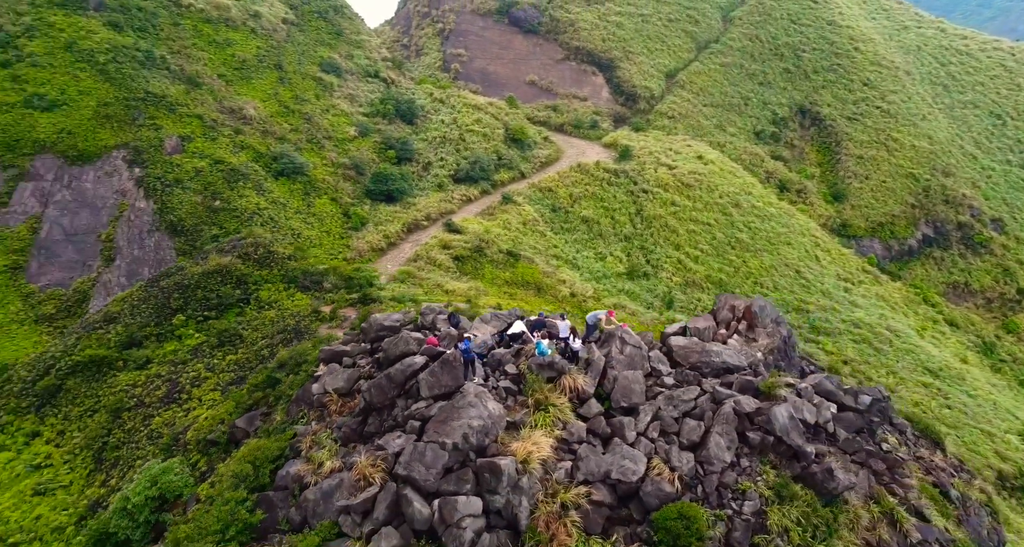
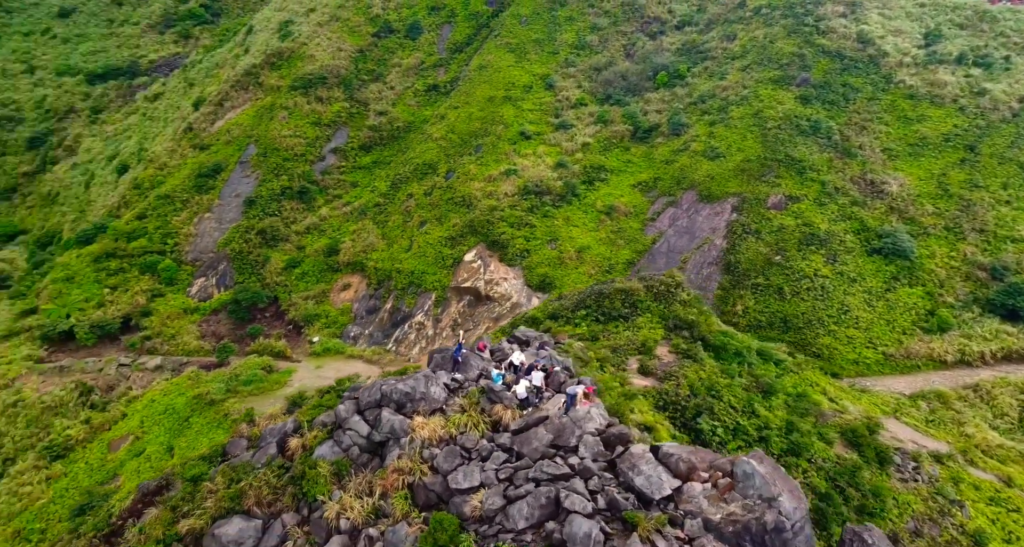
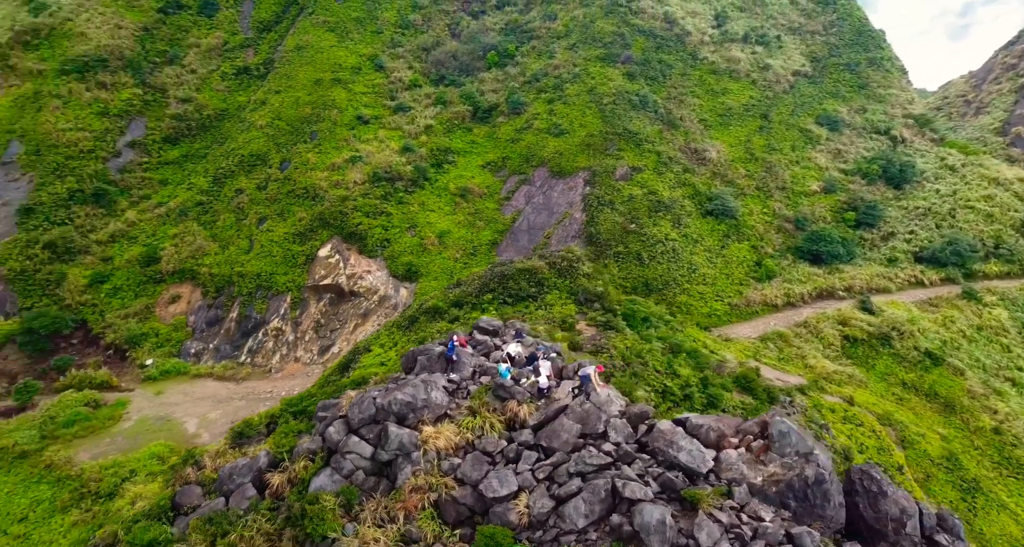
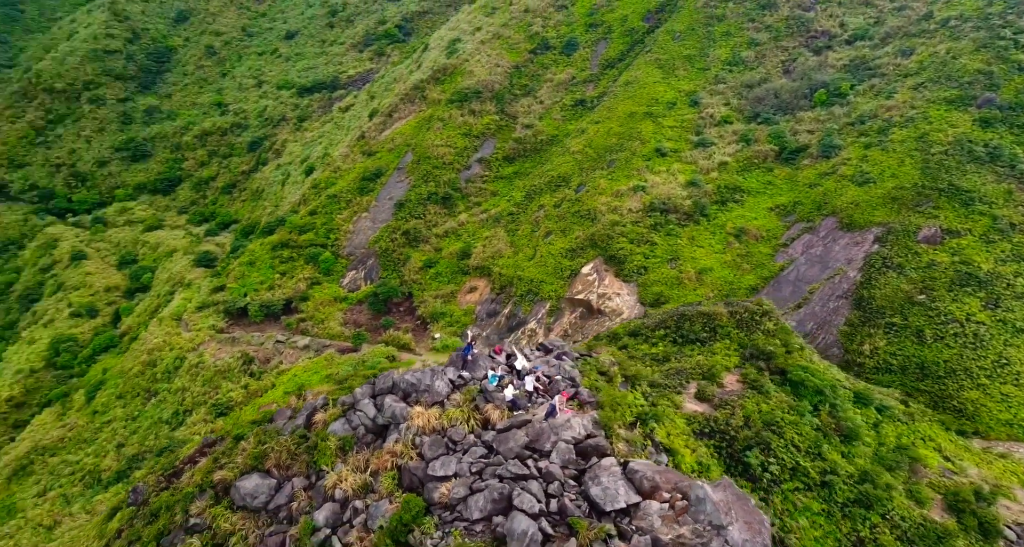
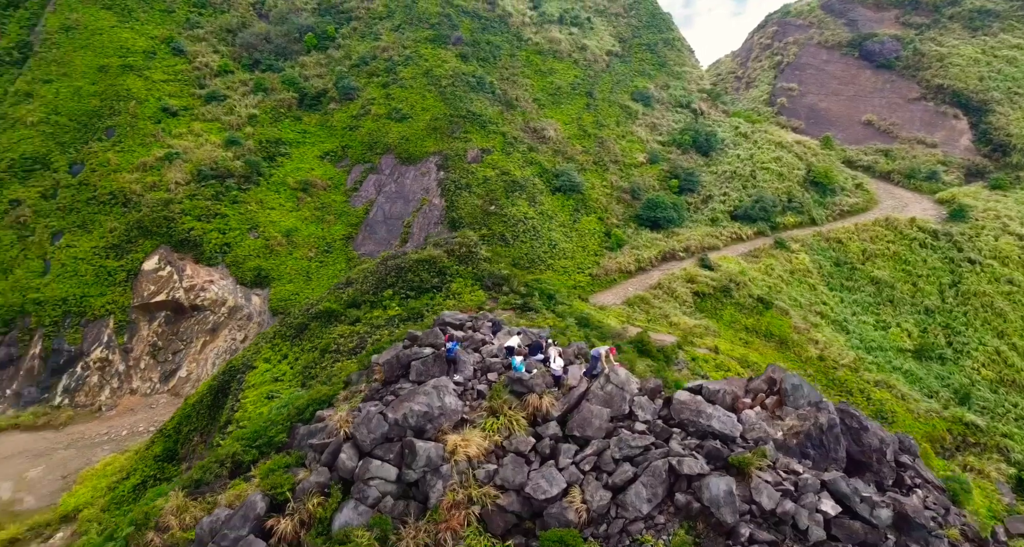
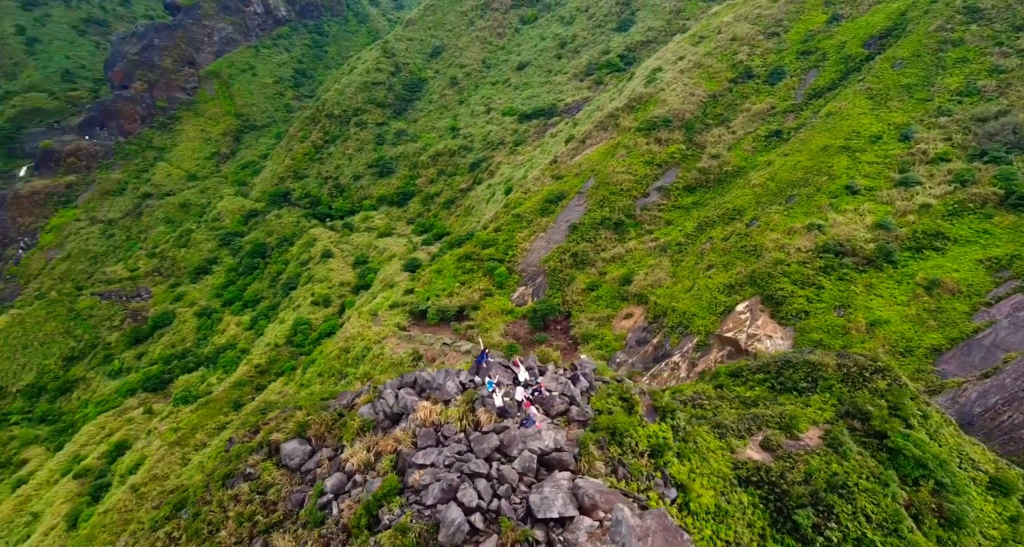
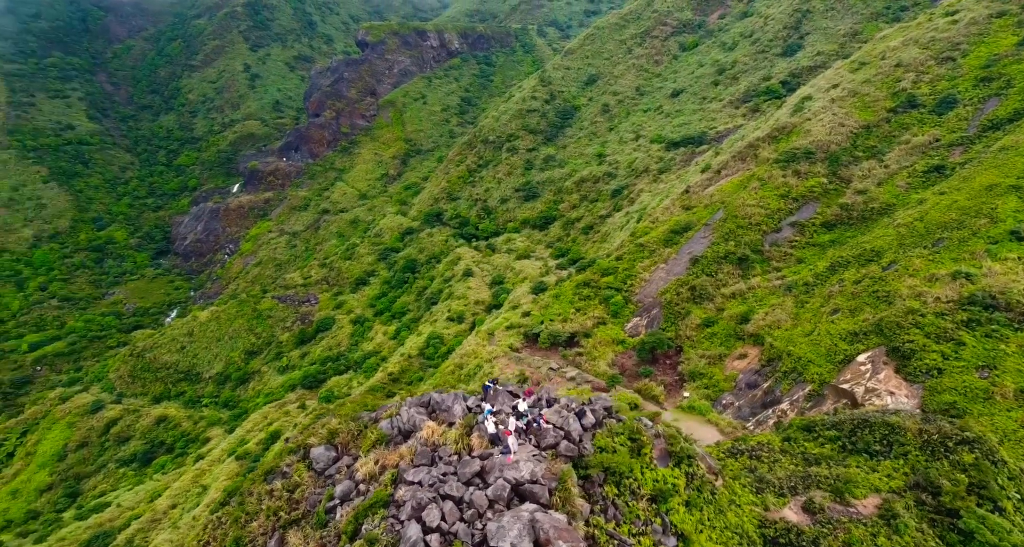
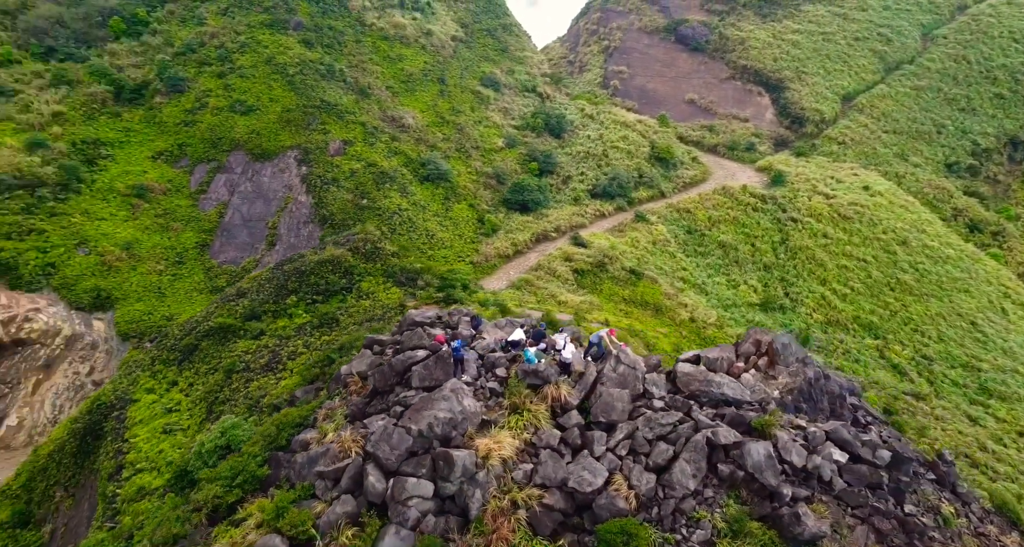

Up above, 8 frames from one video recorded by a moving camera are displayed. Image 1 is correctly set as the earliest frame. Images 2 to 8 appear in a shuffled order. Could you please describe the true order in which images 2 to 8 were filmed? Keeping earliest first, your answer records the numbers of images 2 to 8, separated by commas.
8, 5, 3, 2, 4, 6, 7
